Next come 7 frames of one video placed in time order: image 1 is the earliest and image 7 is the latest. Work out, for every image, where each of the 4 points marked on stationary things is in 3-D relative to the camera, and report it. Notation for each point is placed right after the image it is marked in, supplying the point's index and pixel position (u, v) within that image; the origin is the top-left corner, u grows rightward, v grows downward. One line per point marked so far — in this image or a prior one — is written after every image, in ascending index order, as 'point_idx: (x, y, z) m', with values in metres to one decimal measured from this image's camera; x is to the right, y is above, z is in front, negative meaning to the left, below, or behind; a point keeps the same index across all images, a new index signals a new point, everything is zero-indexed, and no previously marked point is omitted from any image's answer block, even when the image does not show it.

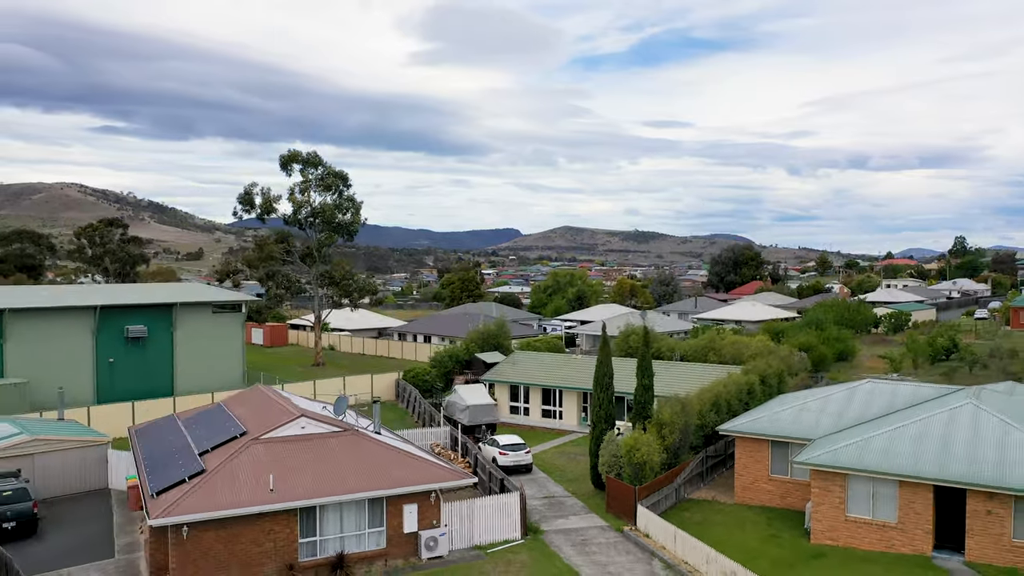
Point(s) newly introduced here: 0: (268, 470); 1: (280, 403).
0: (-2.2, -1.9, +8.1) m
1: (-2.7, -1.5, +9.6) m
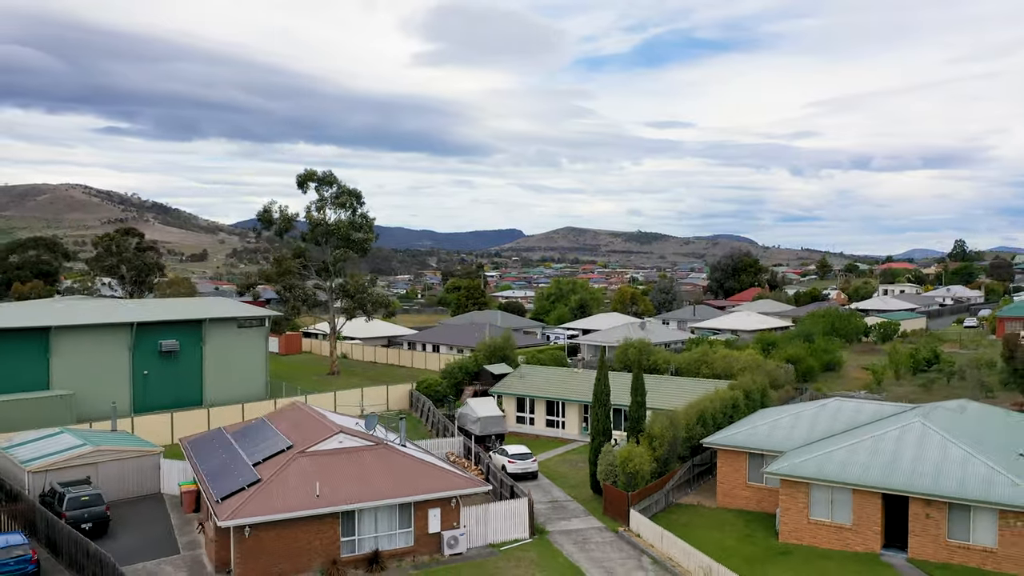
0: (-2.1, -2.3, +9.2) m
1: (-2.6, -1.9, +10.8) m
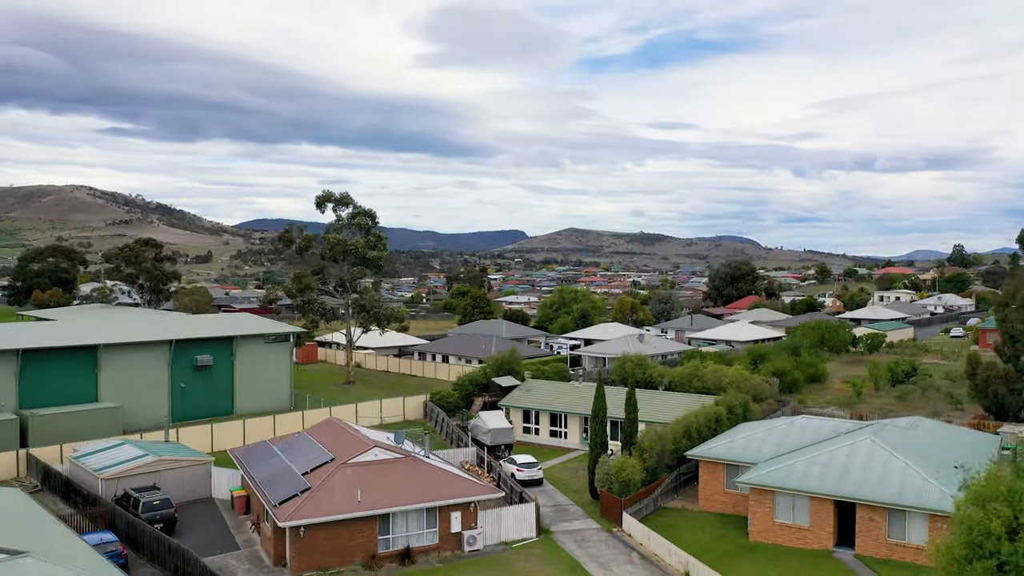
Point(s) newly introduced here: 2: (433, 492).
0: (-2.0, -2.7, +10.7) m
1: (-2.5, -2.3, +12.3) m
2: (-0.9, -2.9, +11.0) m
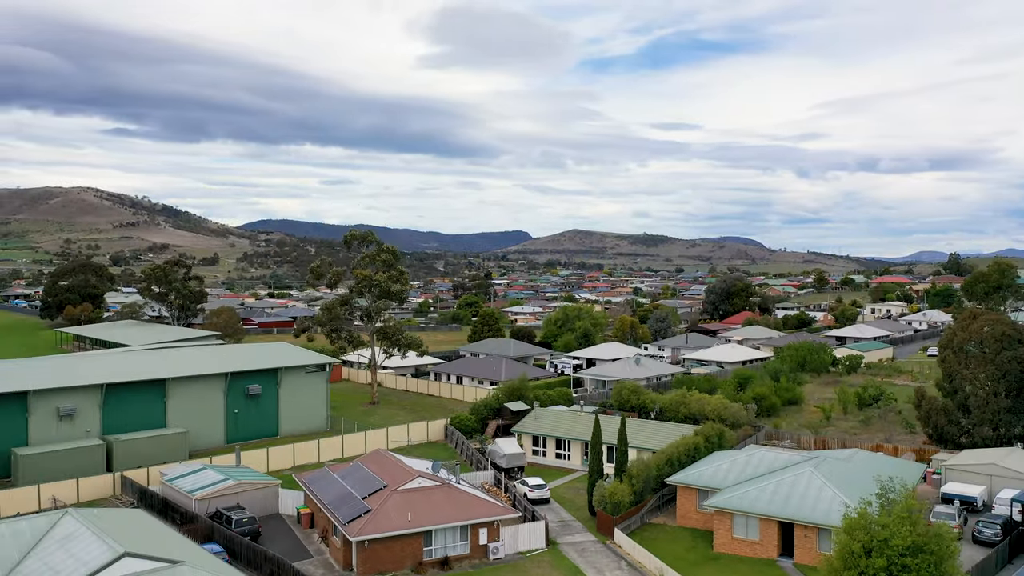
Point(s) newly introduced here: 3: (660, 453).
0: (-1.8, -3.8, +13.5) m
1: (-2.2, -3.4, +15.0) m
2: (-0.7, -3.9, +13.8) m
3: (+3.2, -3.5, +16.7) m
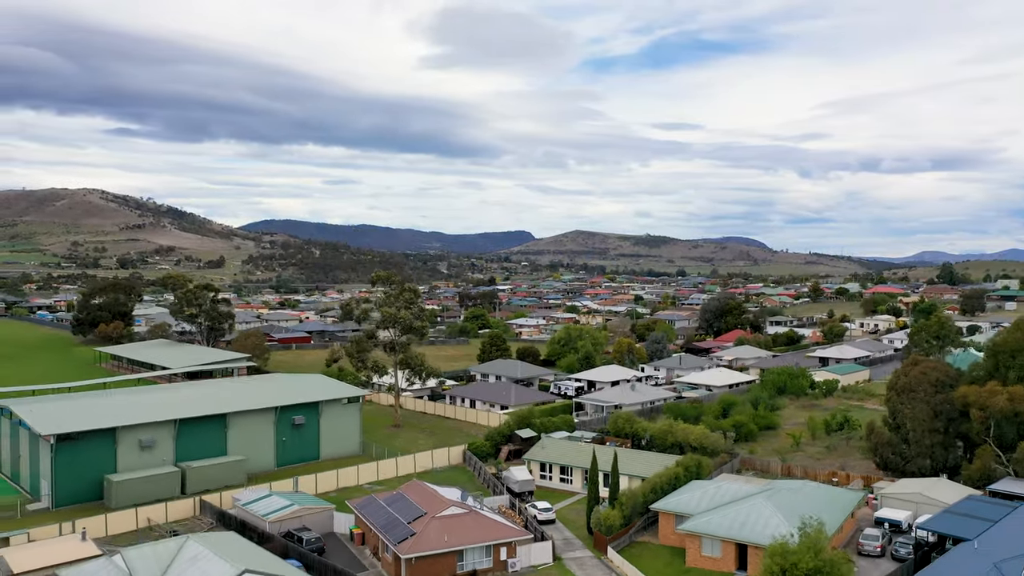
0: (-1.5, -5.2, +16.8) m
1: (-1.9, -4.8, +18.4) m
2: (-0.4, -5.3, +17.1) m
3: (+3.5, -5.0, +20.1) m
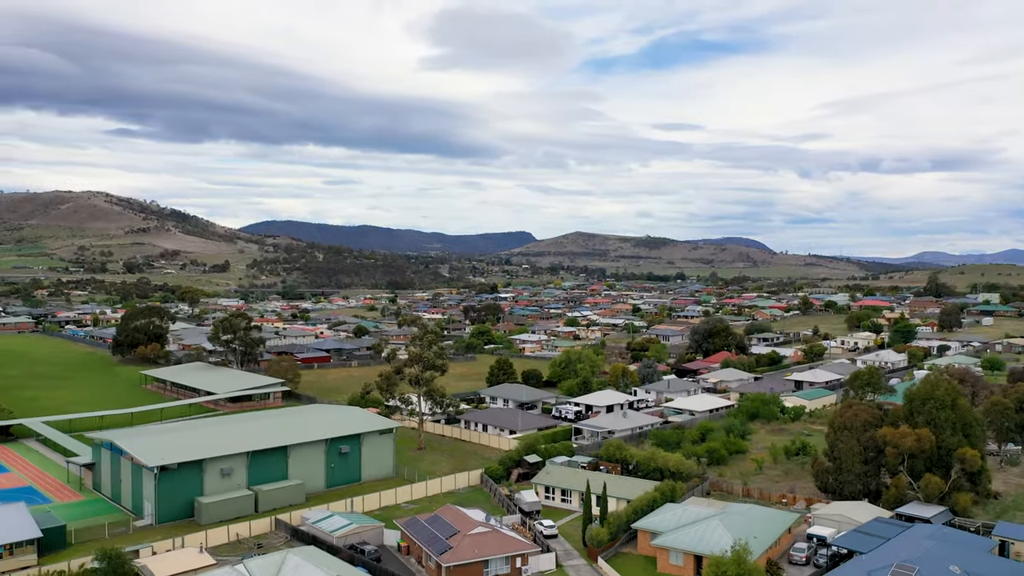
0: (-1.1, -7.1, +21.8) m
1: (-1.6, -6.7, +23.4) m
2: (-0.1, -7.3, +22.1) m
3: (+3.8, -6.9, +25.1) m
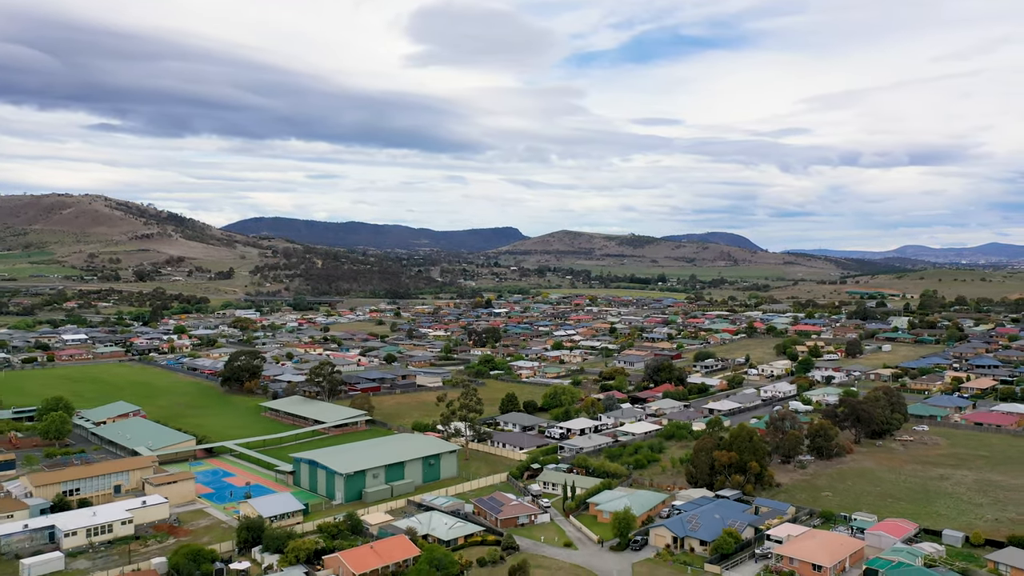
0: (-0.1, -13.0, +45.7) m
1: (-0.6, -12.6, +47.3) m
2: (+0.9, -13.1, +46.0) m
3: (+4.8, -12.7, +49.1) m
